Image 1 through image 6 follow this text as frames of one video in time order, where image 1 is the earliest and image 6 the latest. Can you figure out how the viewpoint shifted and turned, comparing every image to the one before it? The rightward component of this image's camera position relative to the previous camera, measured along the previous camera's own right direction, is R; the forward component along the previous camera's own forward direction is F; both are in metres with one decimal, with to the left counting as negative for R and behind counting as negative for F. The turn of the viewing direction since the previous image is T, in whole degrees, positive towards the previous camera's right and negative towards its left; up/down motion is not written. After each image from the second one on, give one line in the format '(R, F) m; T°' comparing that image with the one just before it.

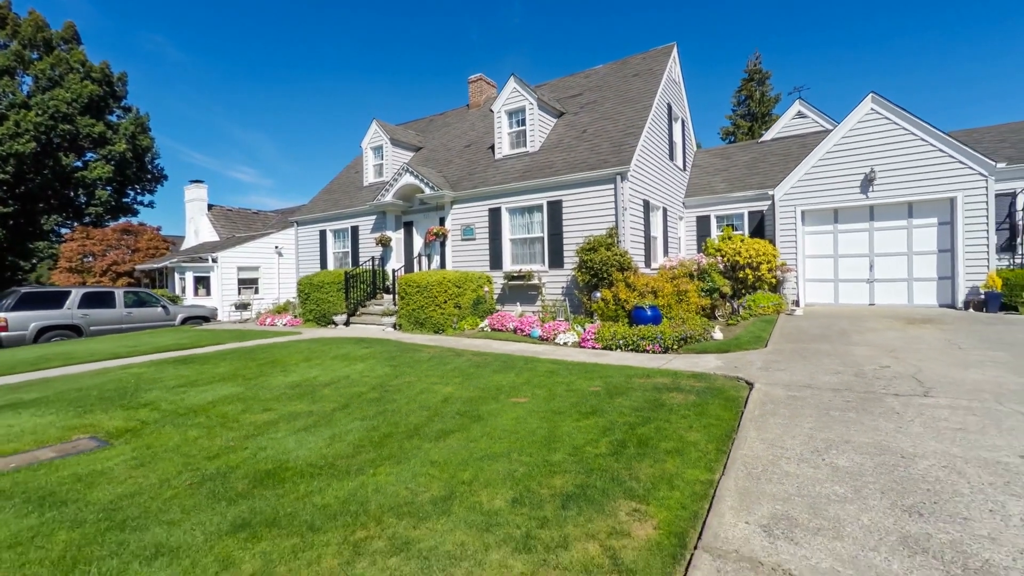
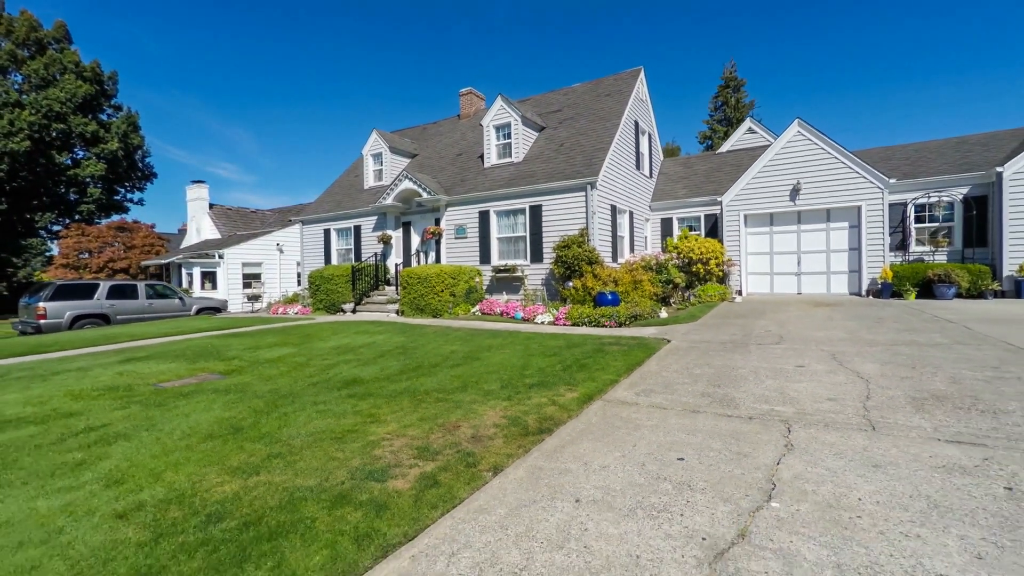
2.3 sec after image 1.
(0.0, -2.3) m; +2°
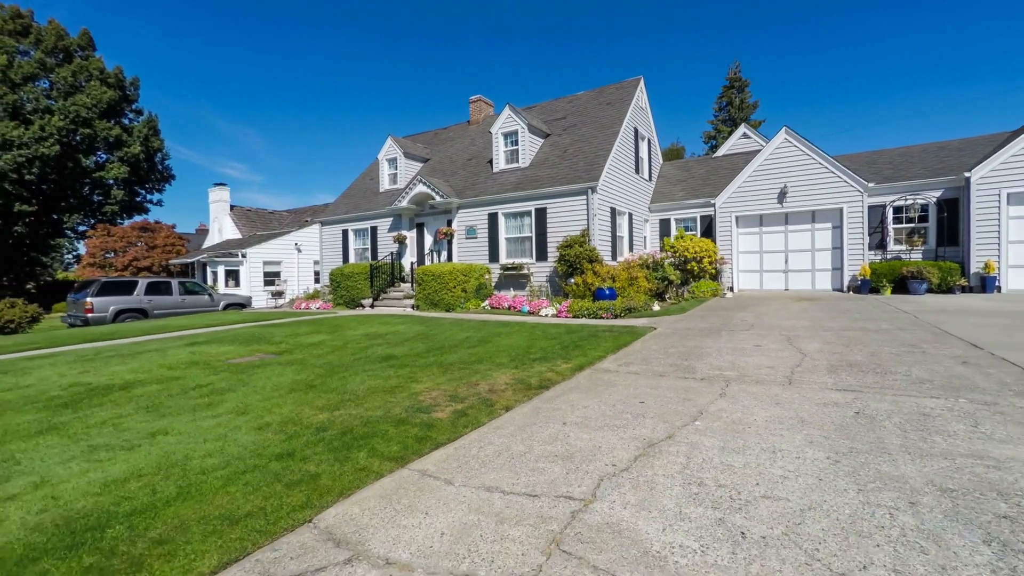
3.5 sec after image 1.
(0.0, -1.2) m; -1°
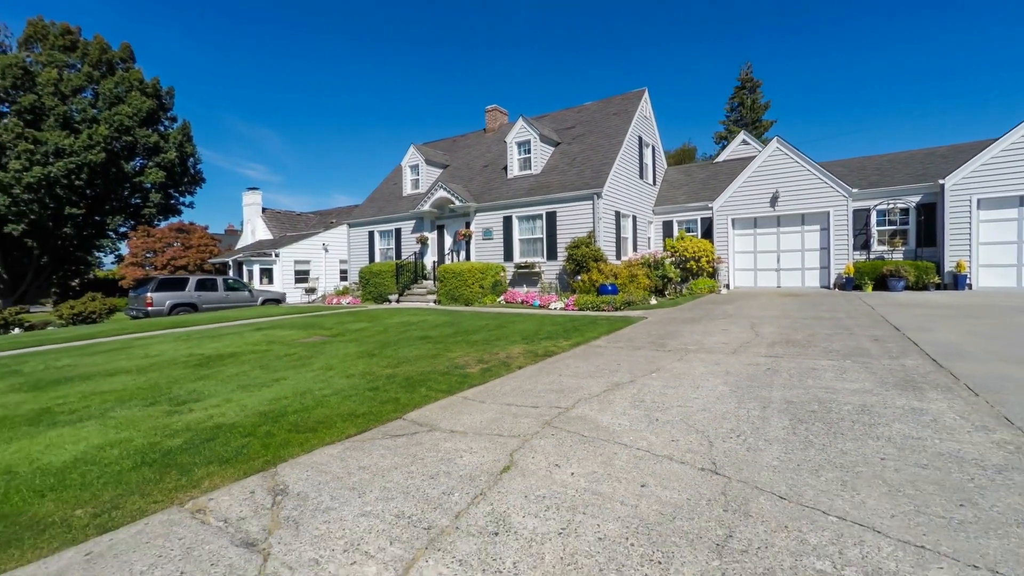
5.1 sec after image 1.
(0.0, -1.7) m; -2°
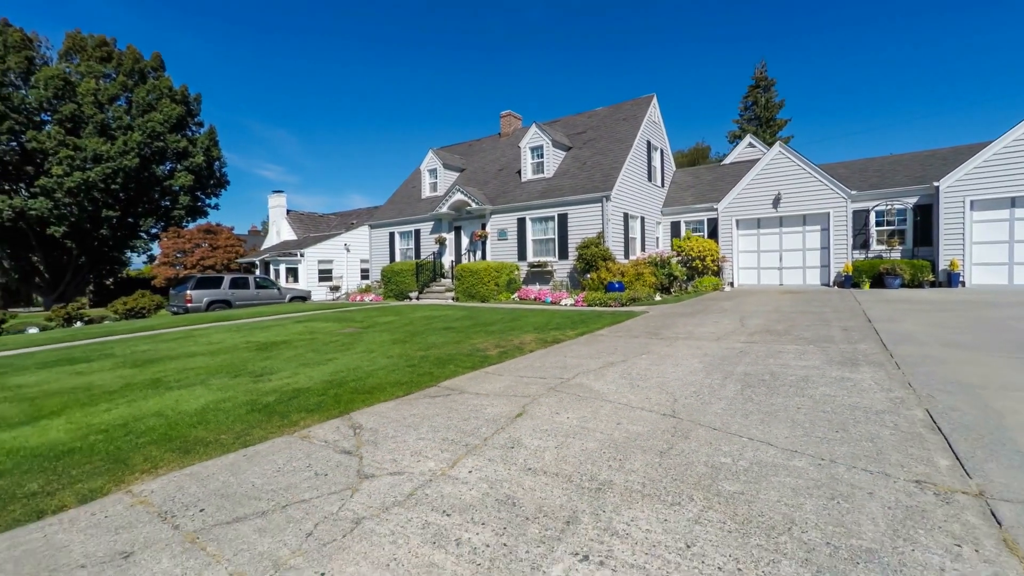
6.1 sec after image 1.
(0.0, -1.1) m; -2°
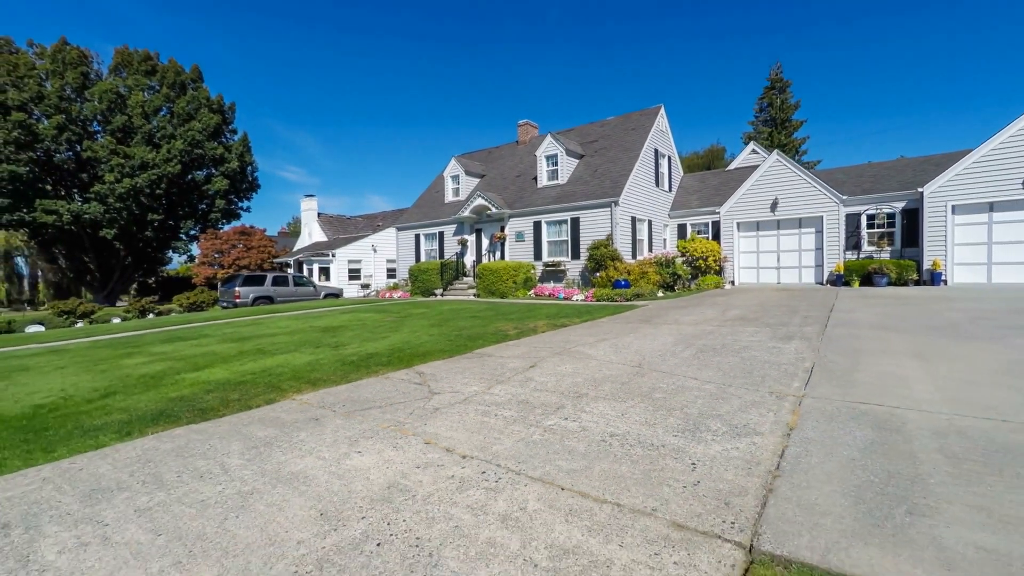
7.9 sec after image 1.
(0.0, -1.7) m; -2°
